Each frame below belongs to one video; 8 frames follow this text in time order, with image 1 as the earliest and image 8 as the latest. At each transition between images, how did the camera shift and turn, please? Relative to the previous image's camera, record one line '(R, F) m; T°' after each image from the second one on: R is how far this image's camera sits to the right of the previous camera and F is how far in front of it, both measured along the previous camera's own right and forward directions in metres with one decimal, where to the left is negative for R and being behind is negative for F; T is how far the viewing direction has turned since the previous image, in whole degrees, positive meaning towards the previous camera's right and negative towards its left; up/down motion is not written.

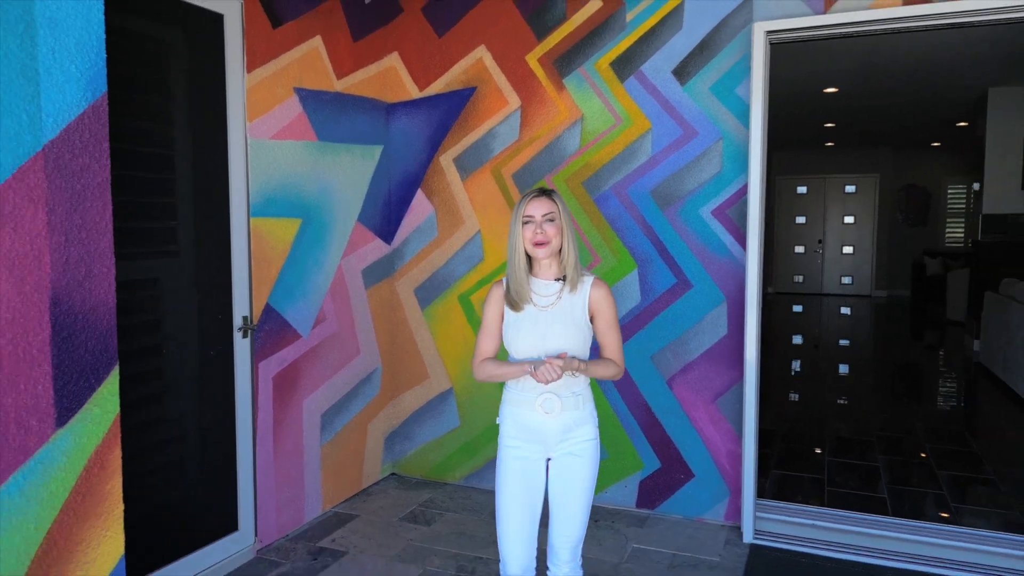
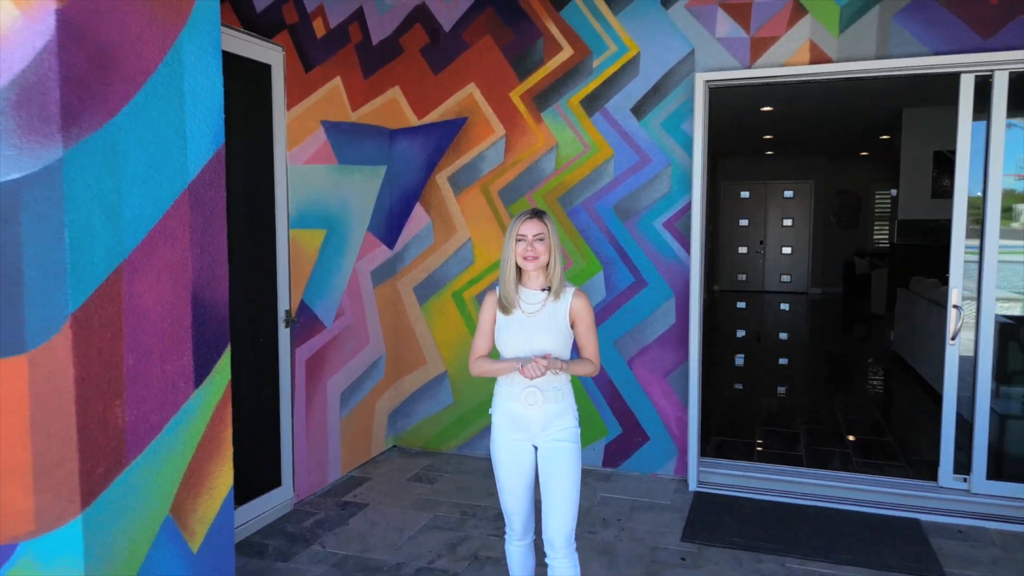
(-0.2, -0.7) m; +4°
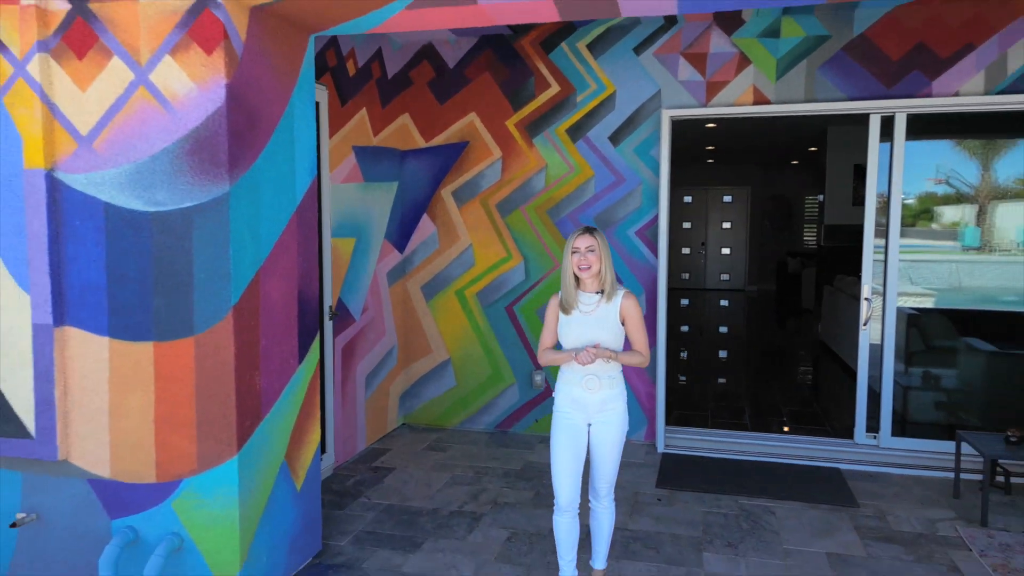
(-0.4, -0.8) m; +4°
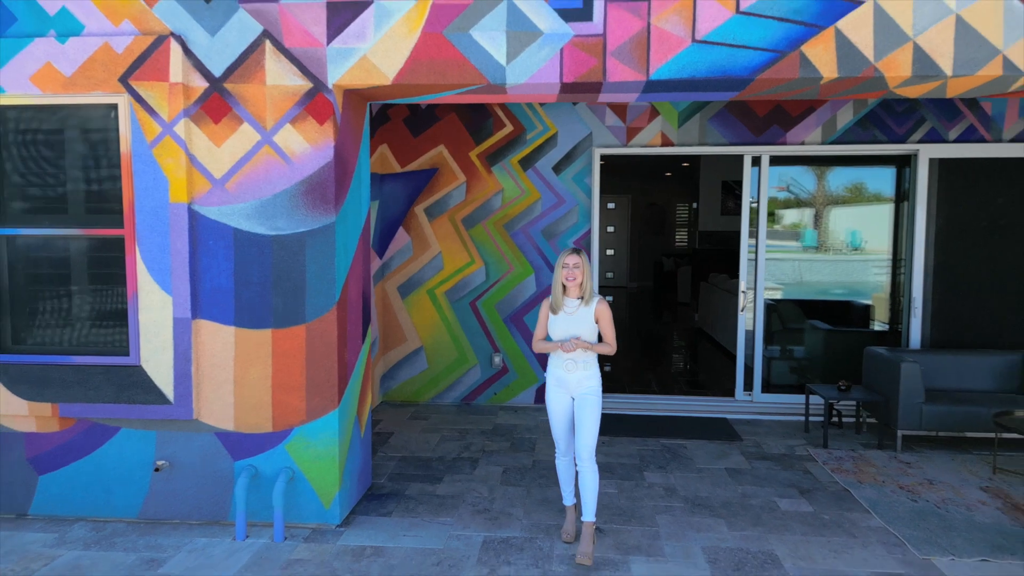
(-0.8, -1.2) m; +10°
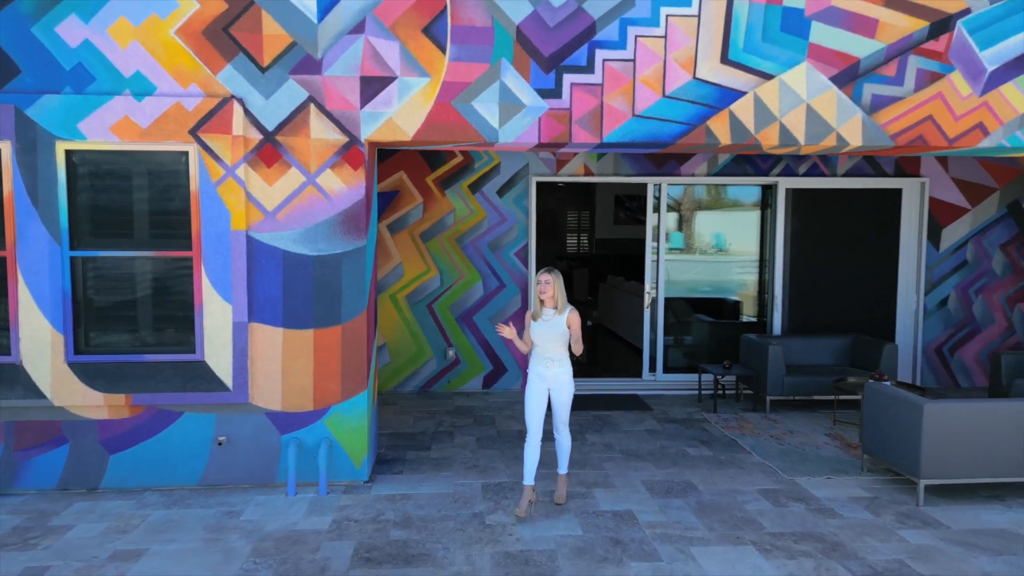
(-0.8, -1.2) m; +10°
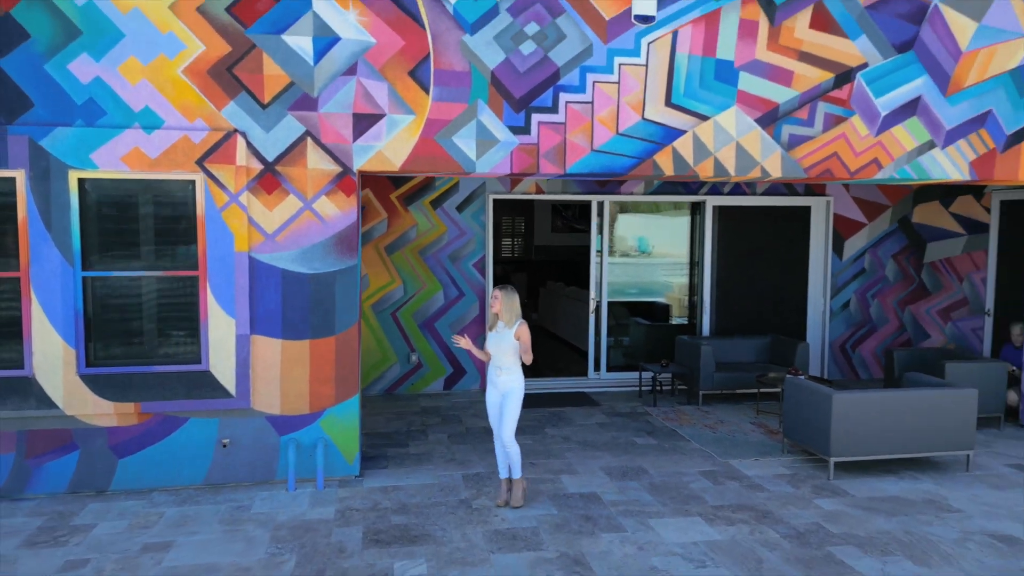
(-0.4, -0.6) m; +6°
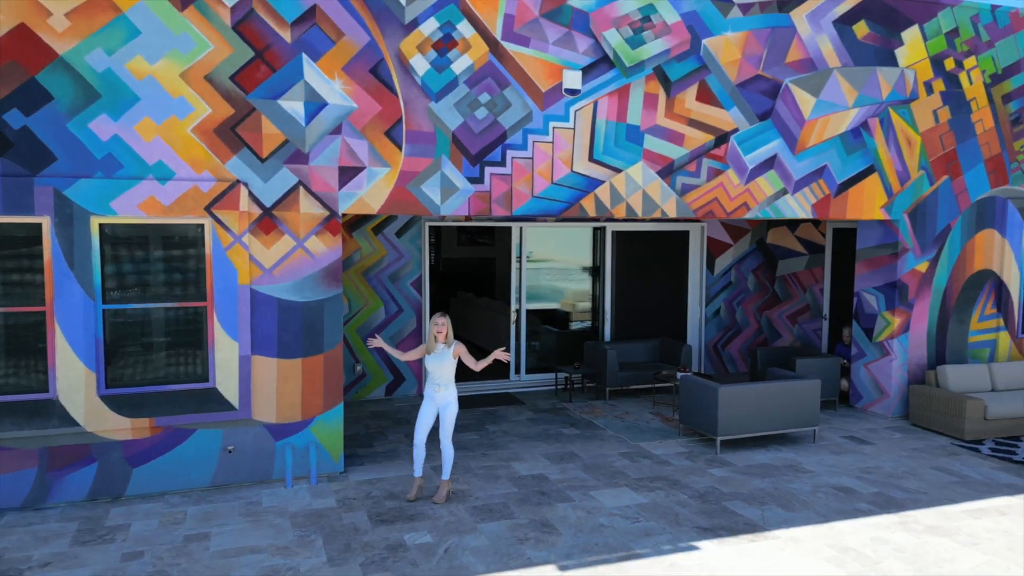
(-0.8, -1.1) m; +10°
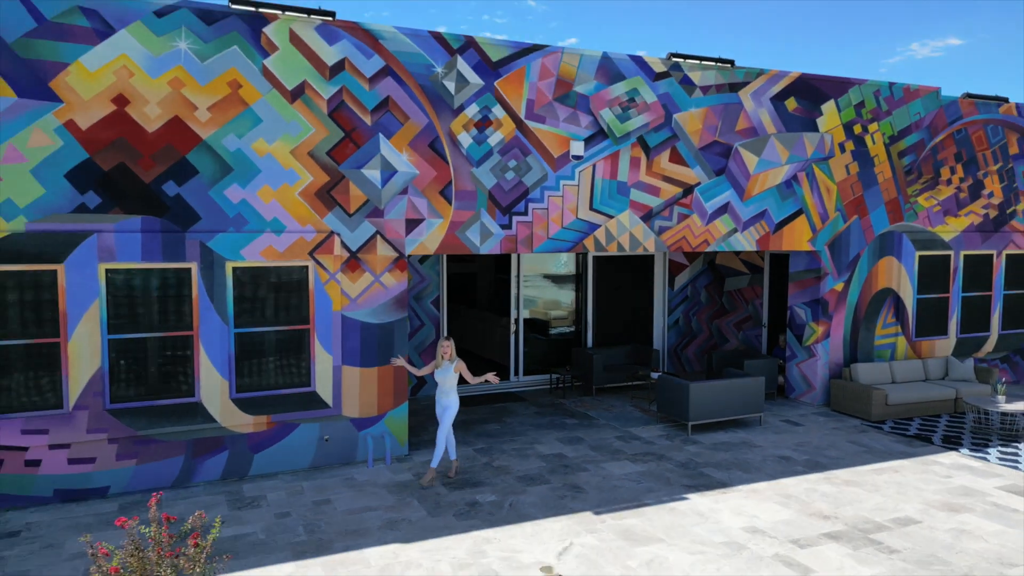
(-1.0, -1.9) m; +5°
